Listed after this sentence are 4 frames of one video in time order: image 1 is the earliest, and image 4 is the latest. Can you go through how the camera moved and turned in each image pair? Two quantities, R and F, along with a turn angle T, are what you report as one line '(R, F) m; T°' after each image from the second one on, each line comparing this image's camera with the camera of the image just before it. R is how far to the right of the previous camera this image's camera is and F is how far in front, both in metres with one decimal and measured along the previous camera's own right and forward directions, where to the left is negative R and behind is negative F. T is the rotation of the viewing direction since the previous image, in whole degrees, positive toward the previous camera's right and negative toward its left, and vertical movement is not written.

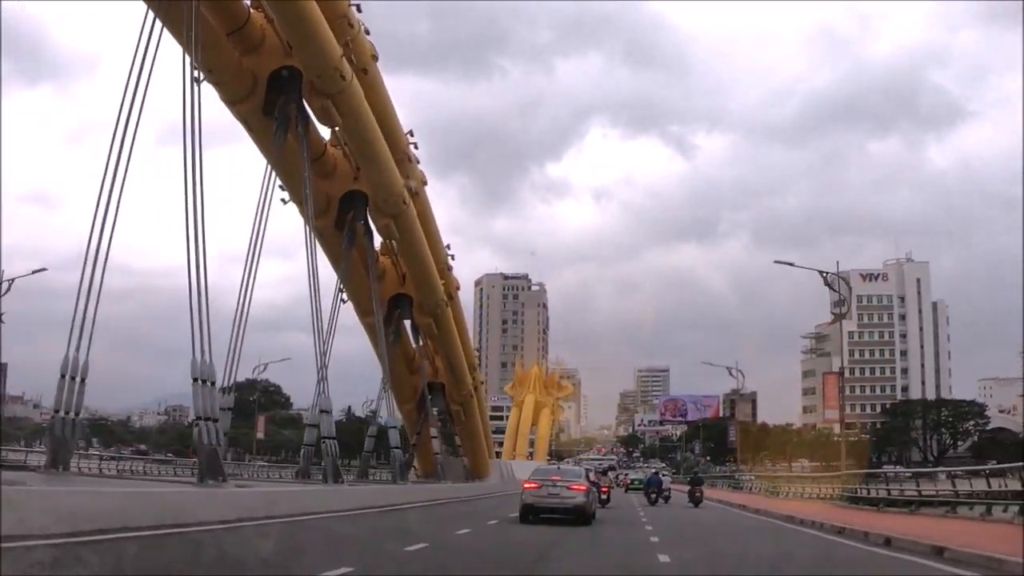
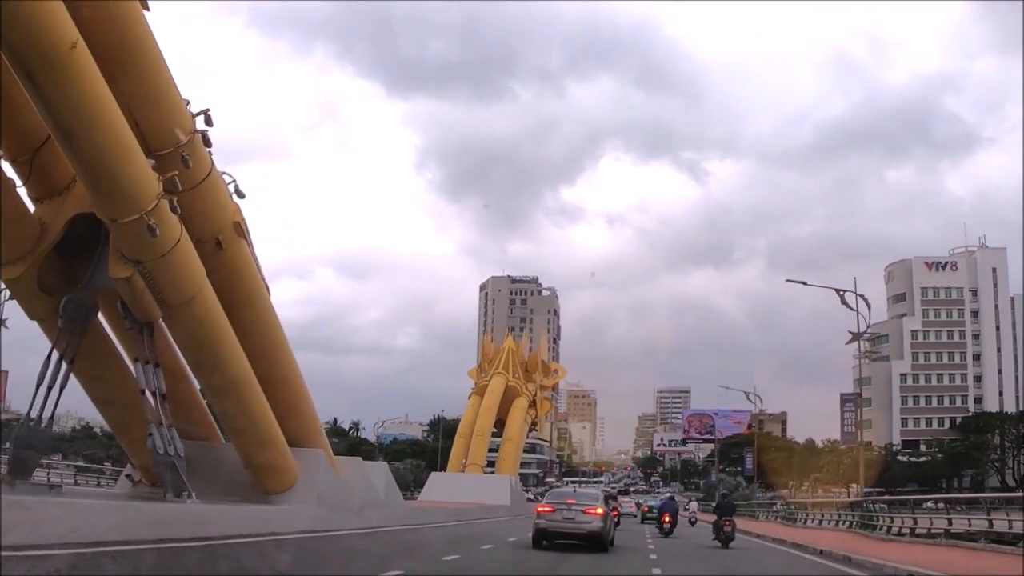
(+0.6, +5.5) m; -1°
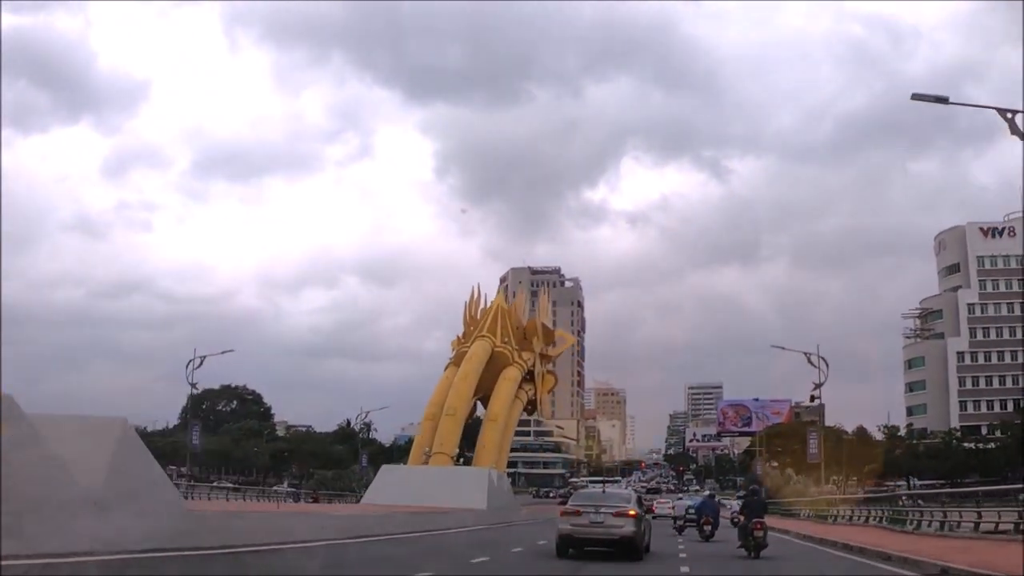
(+0.3, +2.4) m; -2°
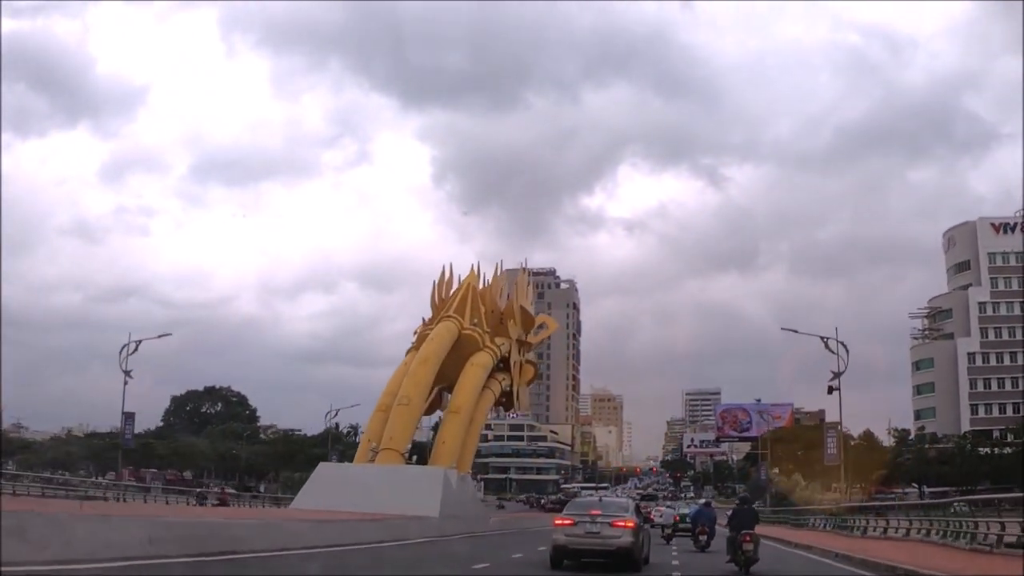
(+0.2, +1.2) m; 0°
